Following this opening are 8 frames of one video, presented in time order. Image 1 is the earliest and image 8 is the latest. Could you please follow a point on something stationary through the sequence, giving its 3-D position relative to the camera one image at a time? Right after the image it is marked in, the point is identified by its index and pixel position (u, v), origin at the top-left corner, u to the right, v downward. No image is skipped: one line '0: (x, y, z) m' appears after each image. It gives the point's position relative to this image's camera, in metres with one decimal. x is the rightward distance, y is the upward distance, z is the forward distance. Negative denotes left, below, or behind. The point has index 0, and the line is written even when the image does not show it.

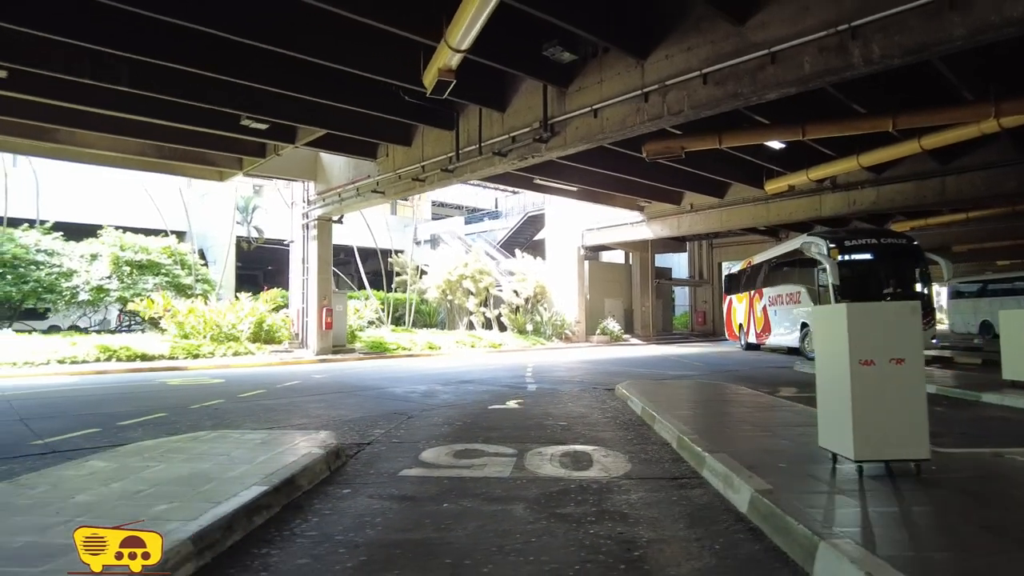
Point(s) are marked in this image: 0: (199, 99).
0: (-6.5, +4.0, +13.8) m
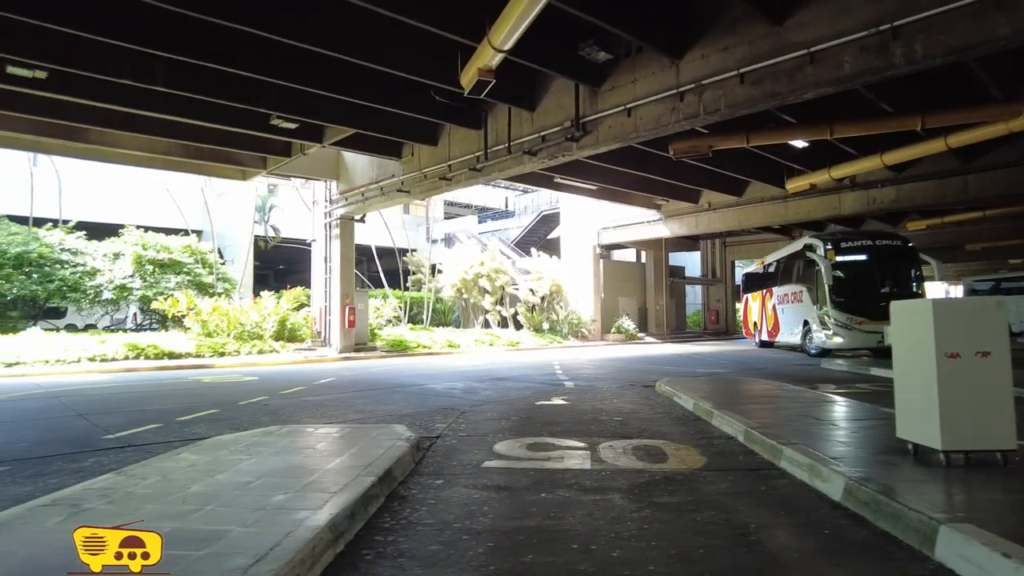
0: (-5.9, +4.0, +13.9) m
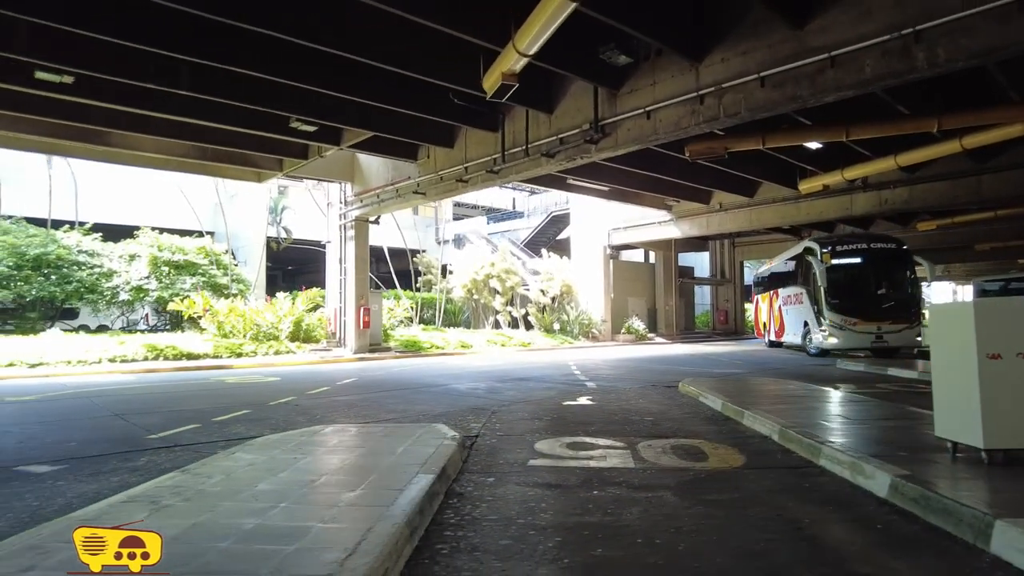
0: (-5.5, +4.0, +14.1) m
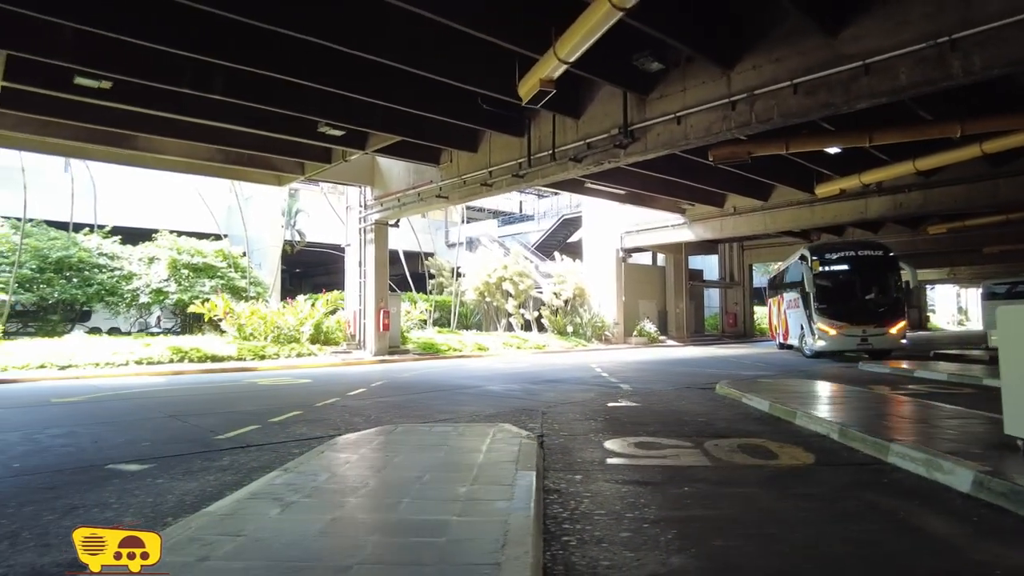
0: (-4.9, +3.9, +14.3) m
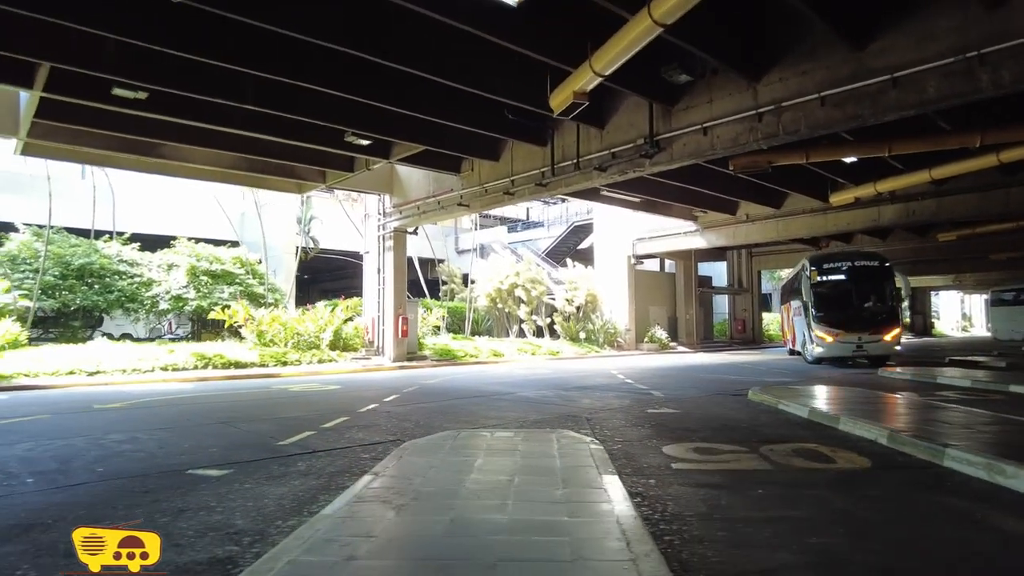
0: (-4.3, +3.8, +14.5) m
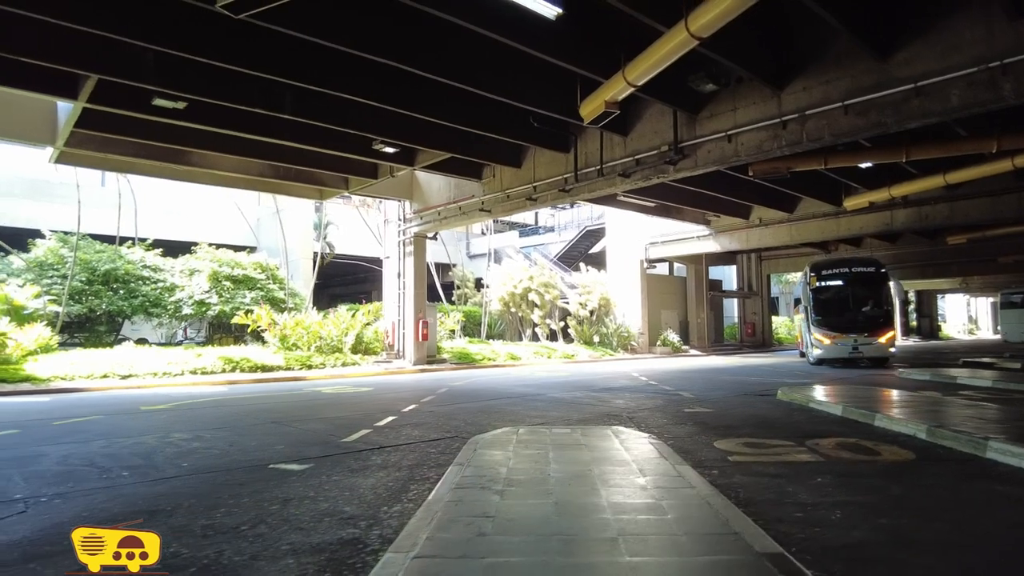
0: (-3.7, +3.7, +14.9) m
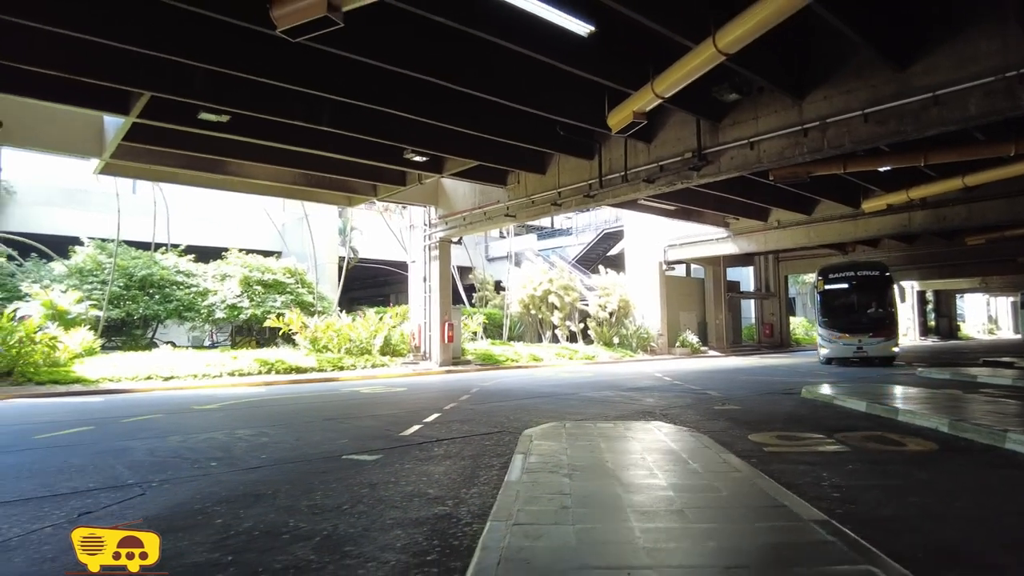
0: (-3.0, +3.6, +15.5) m
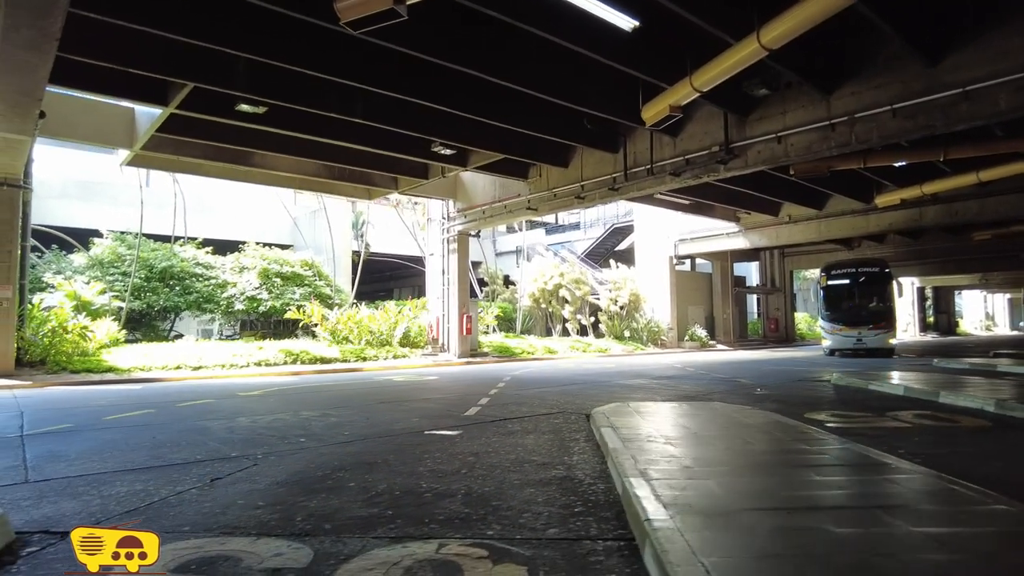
0: (-2.3, +3.8, +15.7) m
